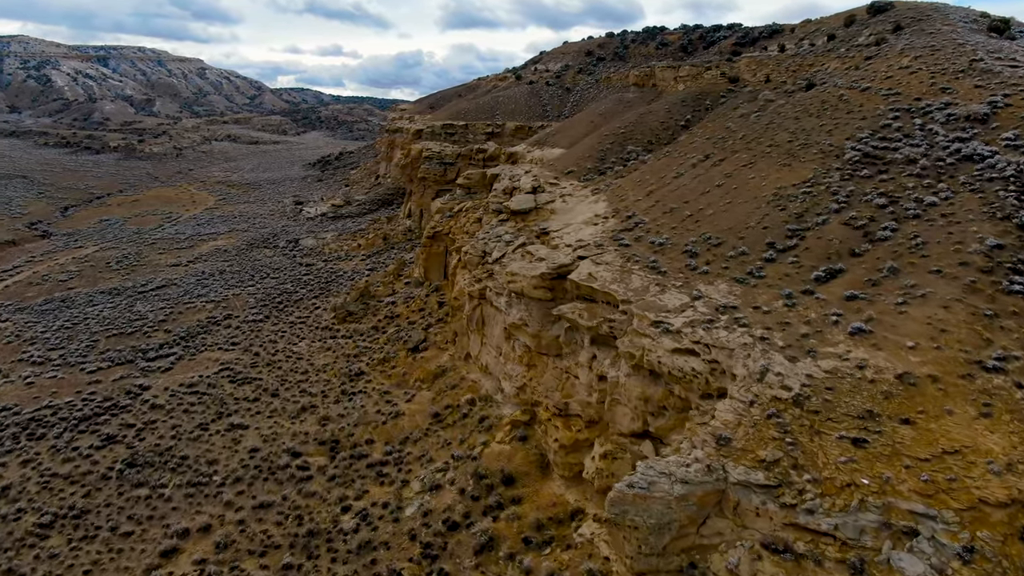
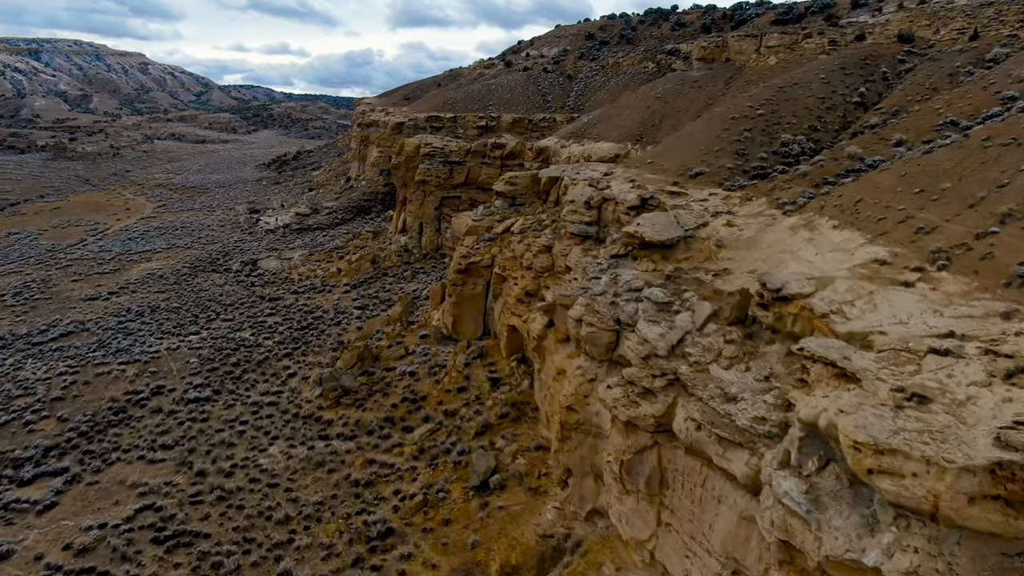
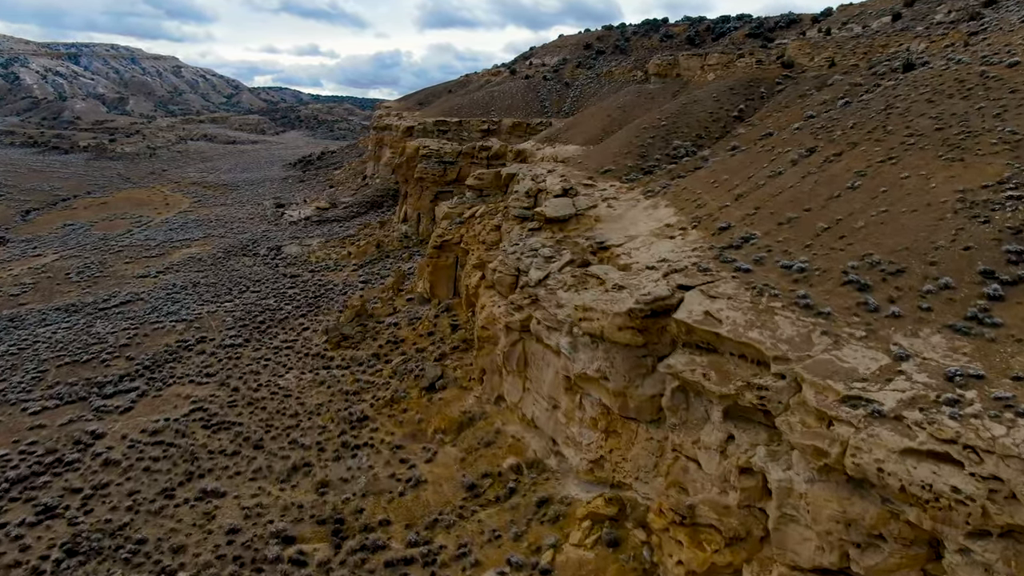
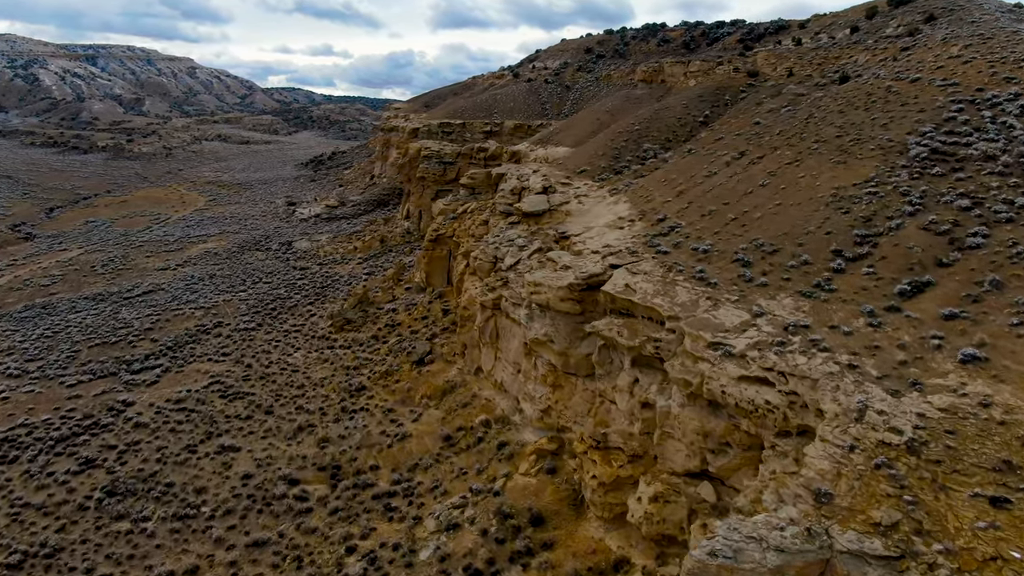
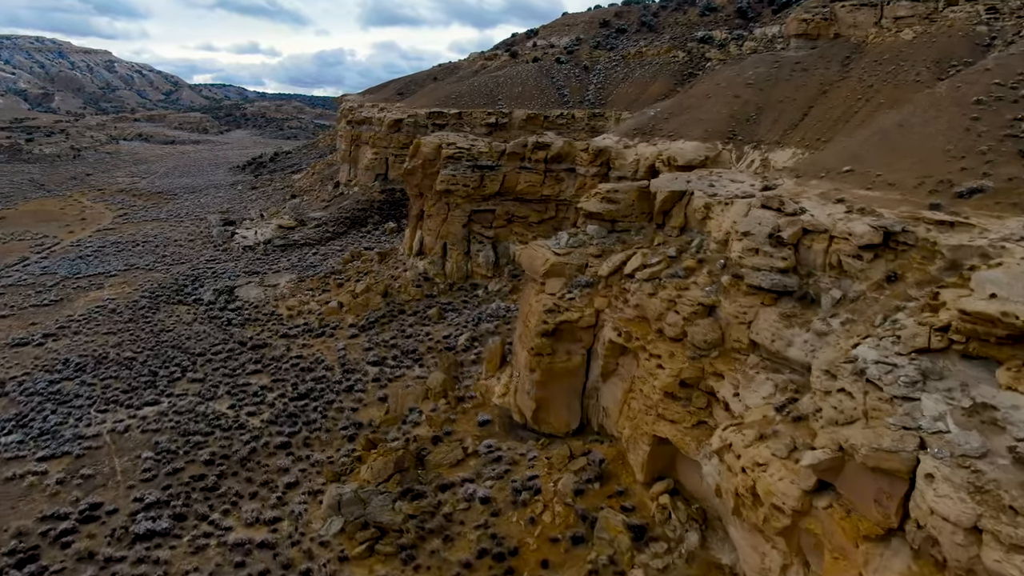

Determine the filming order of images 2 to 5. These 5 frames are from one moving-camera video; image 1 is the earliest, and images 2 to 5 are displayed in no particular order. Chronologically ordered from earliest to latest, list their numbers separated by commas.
4, 3, 2, 5
